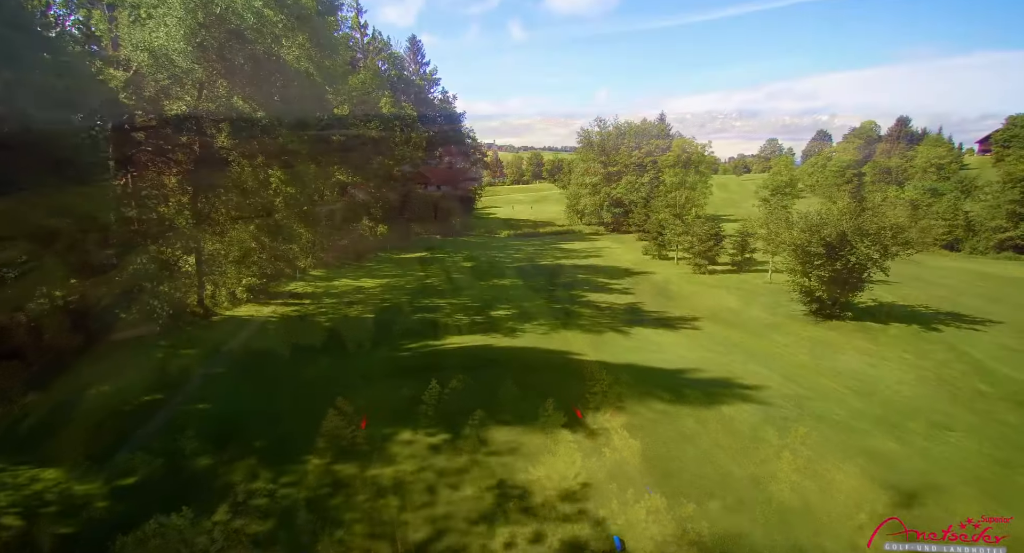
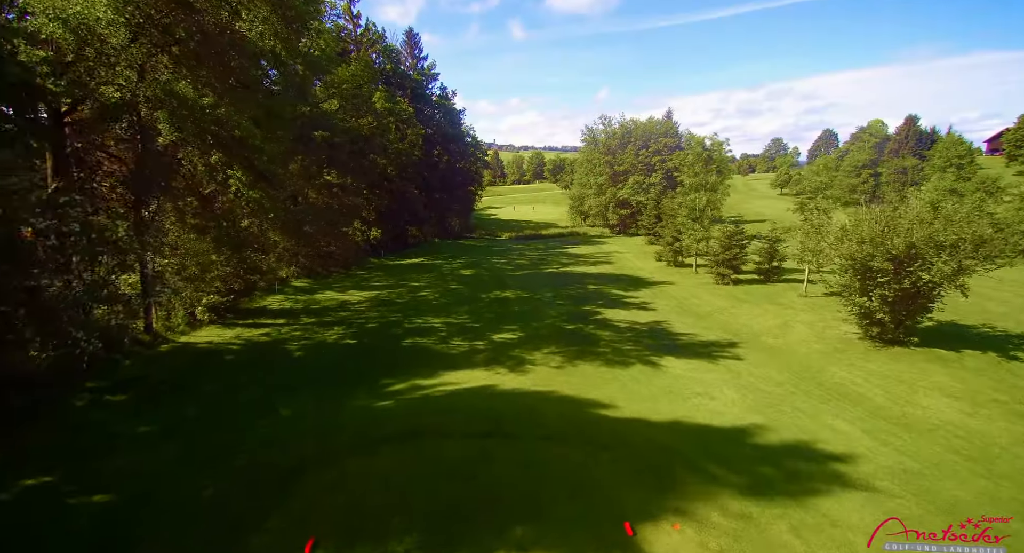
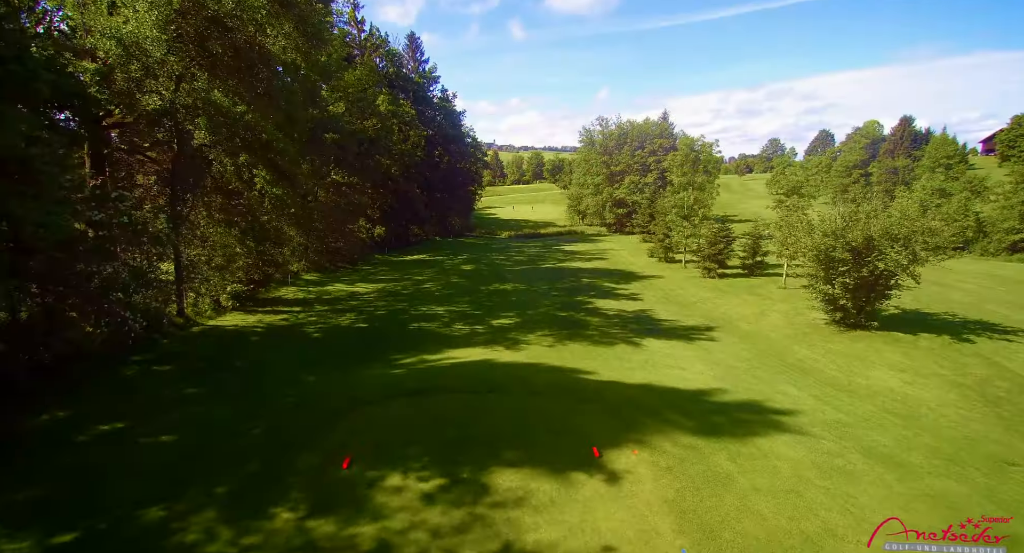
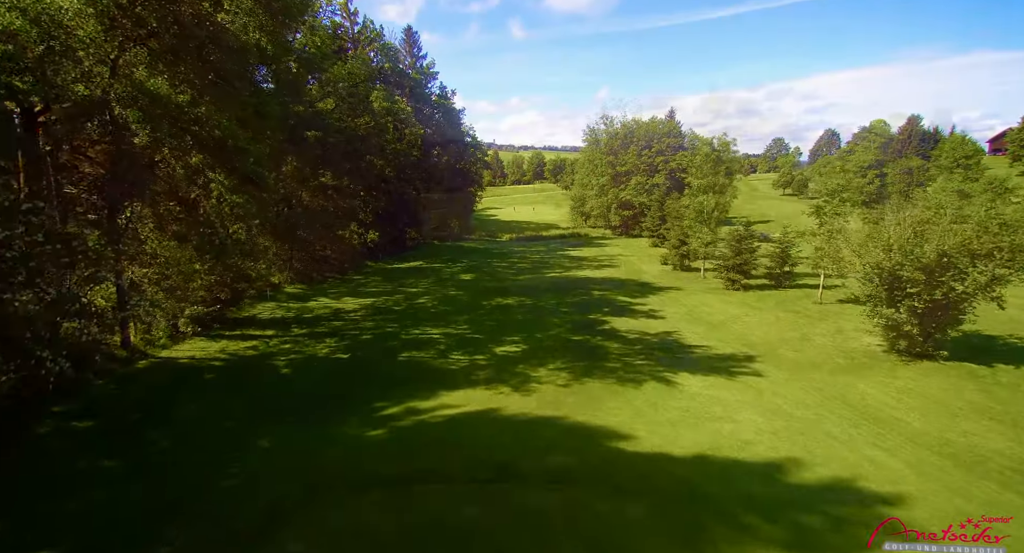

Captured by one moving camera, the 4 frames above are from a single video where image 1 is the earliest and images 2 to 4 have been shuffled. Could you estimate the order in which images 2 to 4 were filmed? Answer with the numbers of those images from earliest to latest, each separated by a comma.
3, 2, 4
